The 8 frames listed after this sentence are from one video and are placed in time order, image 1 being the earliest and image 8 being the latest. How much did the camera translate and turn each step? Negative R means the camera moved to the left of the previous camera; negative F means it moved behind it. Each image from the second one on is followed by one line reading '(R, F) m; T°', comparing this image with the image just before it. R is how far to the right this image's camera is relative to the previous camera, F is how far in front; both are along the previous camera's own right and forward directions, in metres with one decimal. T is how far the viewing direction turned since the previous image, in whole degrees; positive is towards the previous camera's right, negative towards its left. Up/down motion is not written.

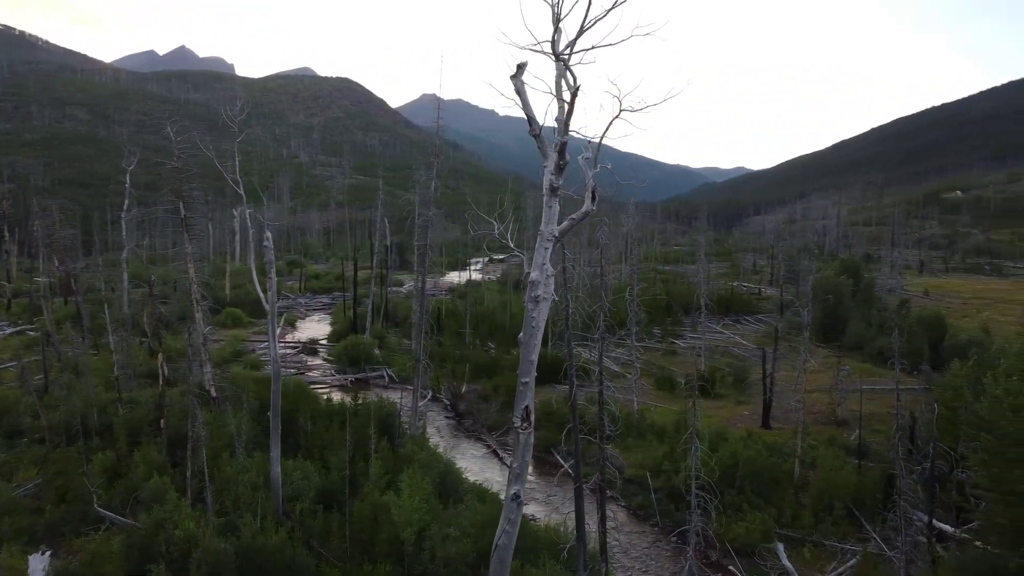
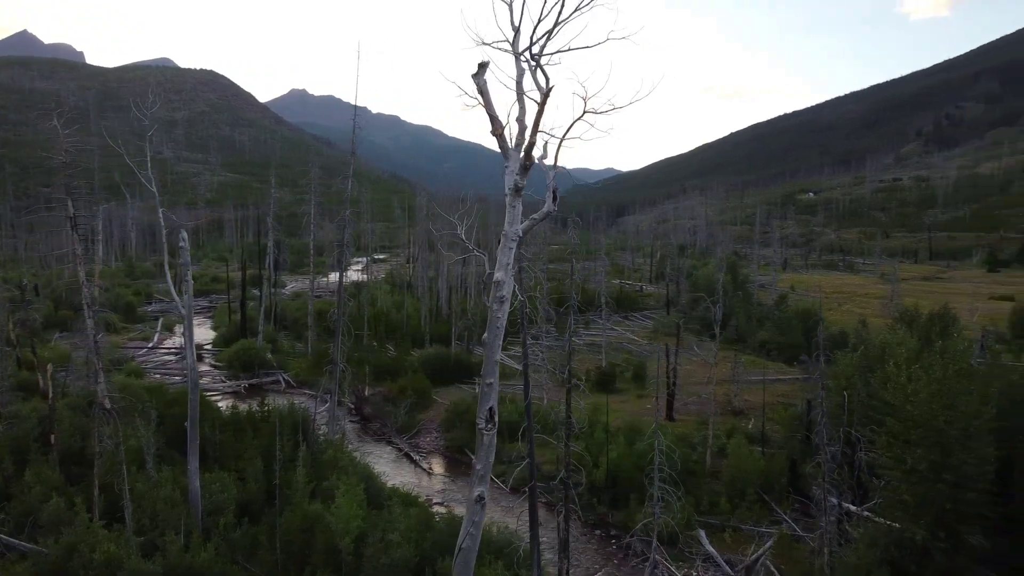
(-0.6, +0.1) m; +9°
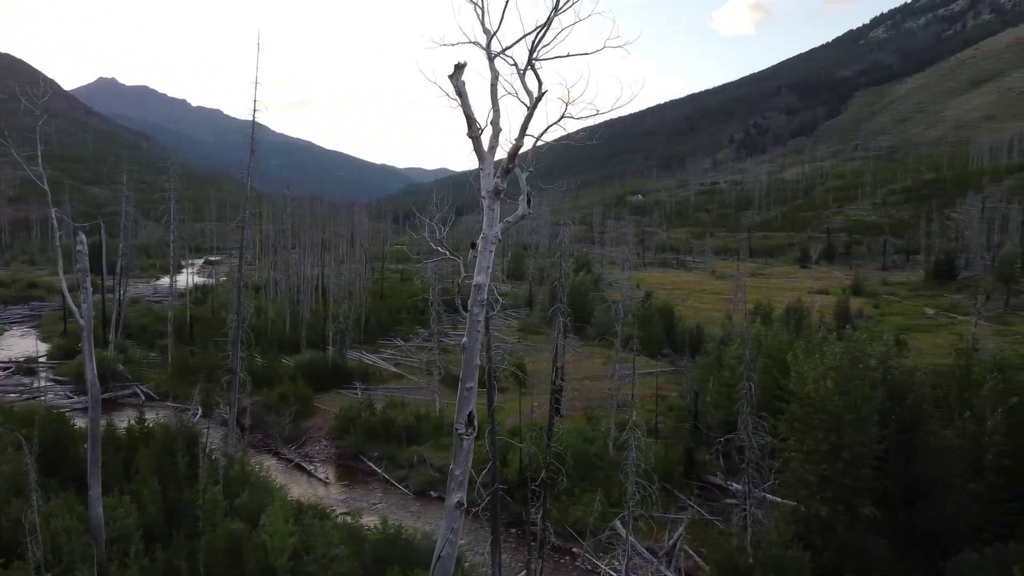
(-1.0, +0.1) m; +12°
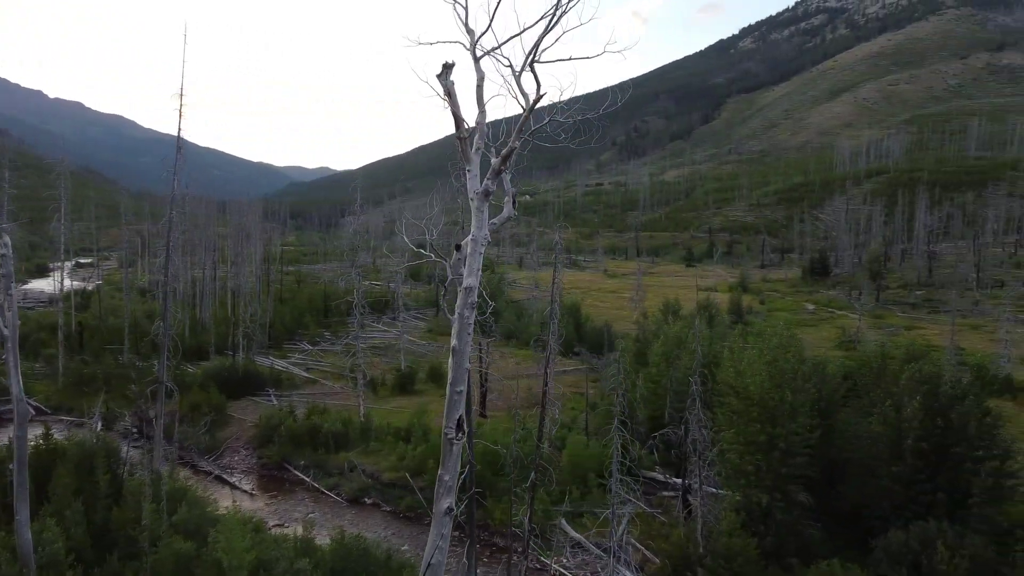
(-0.7, +0.1) m; +8°
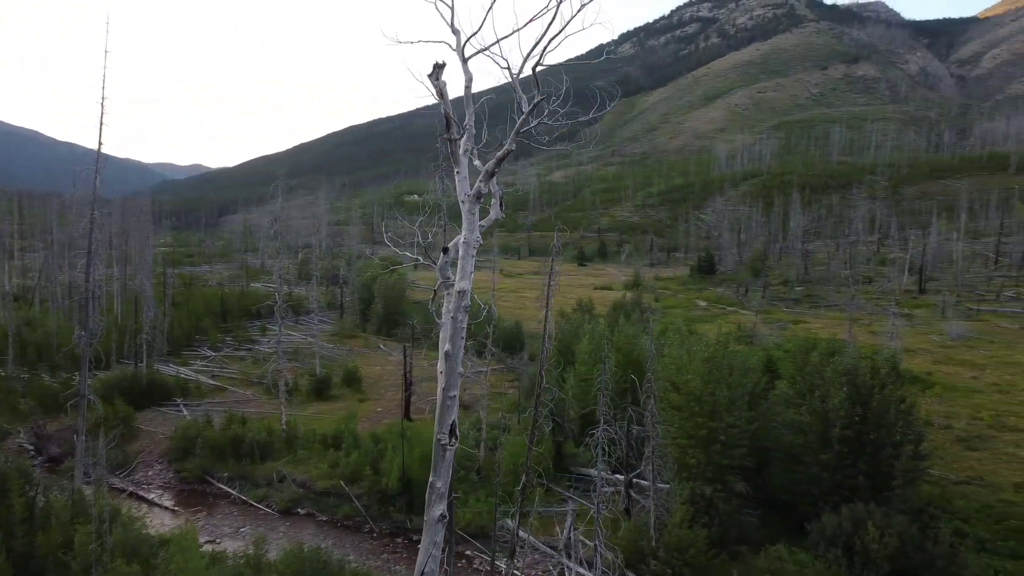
(-0.7, +0.1) m; +8°
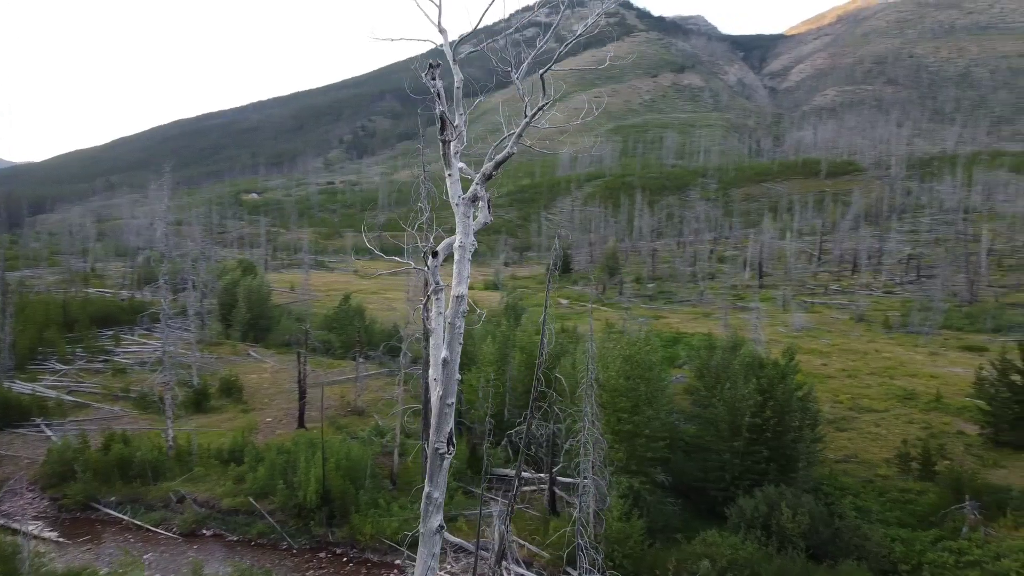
(-1.0, +0.1) m; +11°
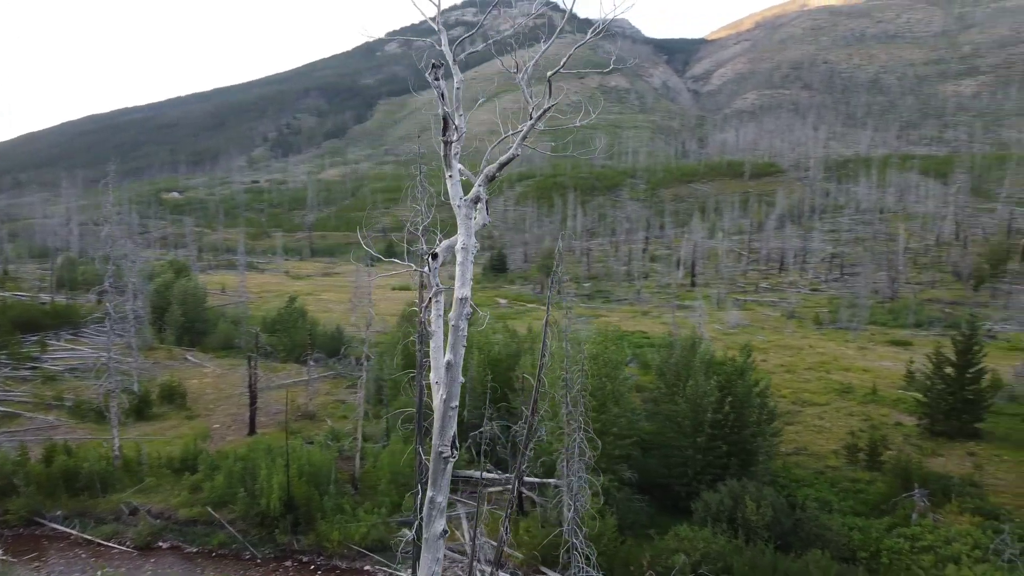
(-0.5, 0.0) m; +5°
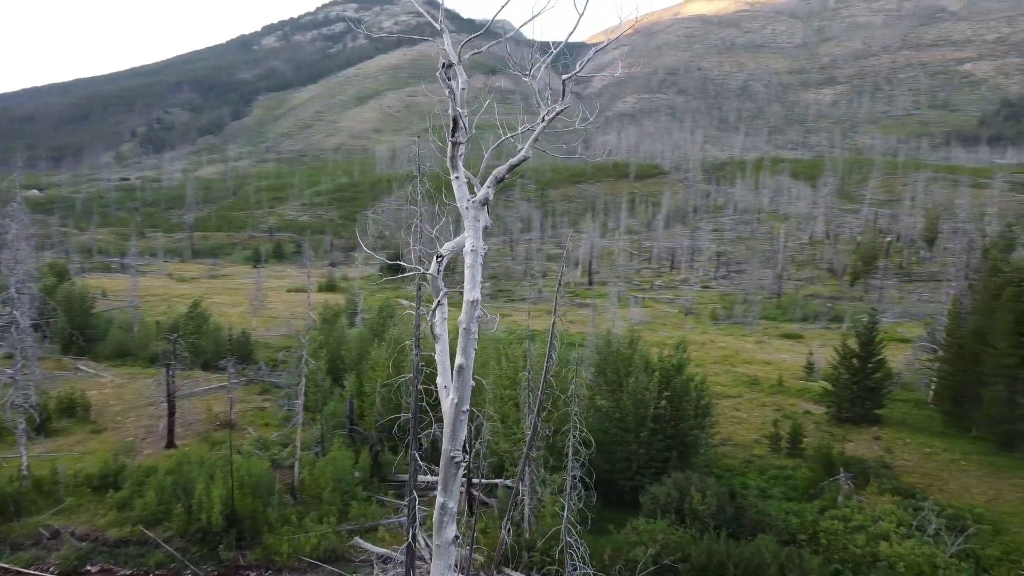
(-0.8, +0.1) m; +8°
